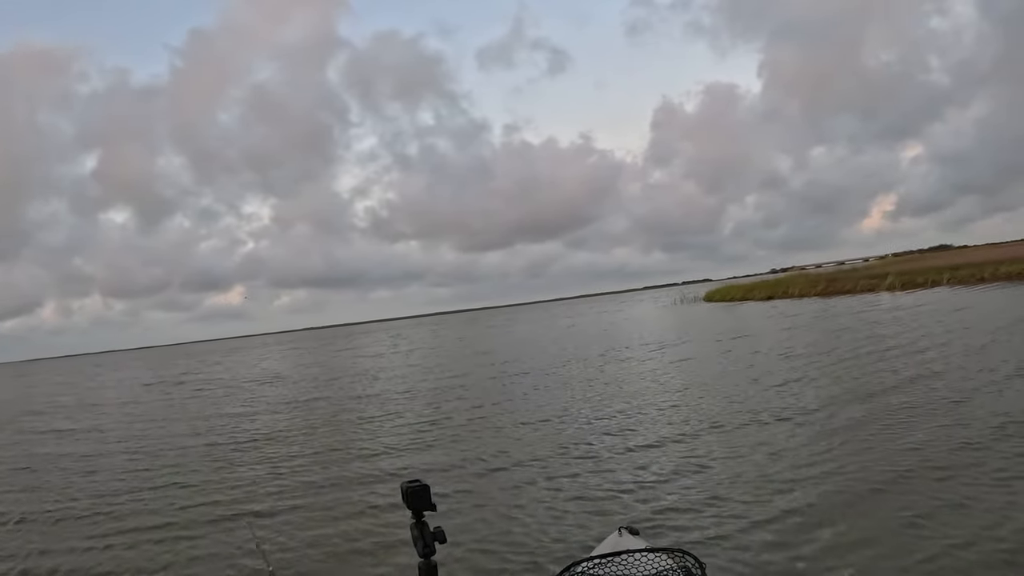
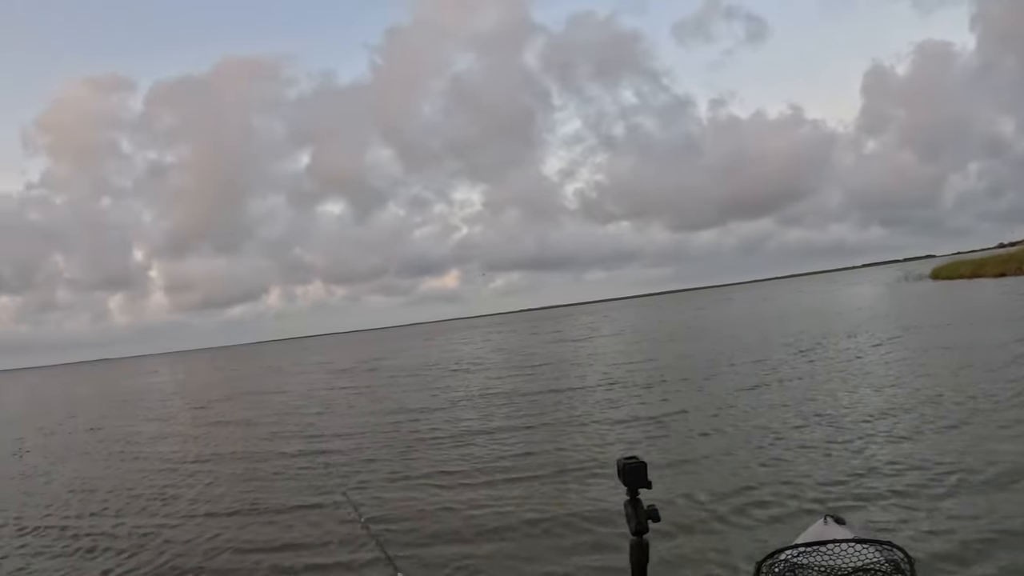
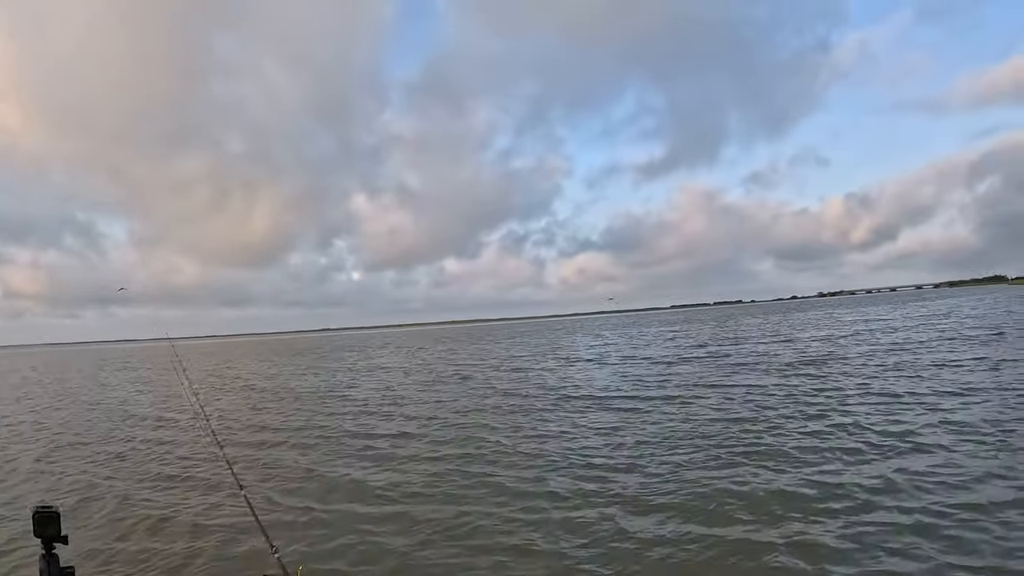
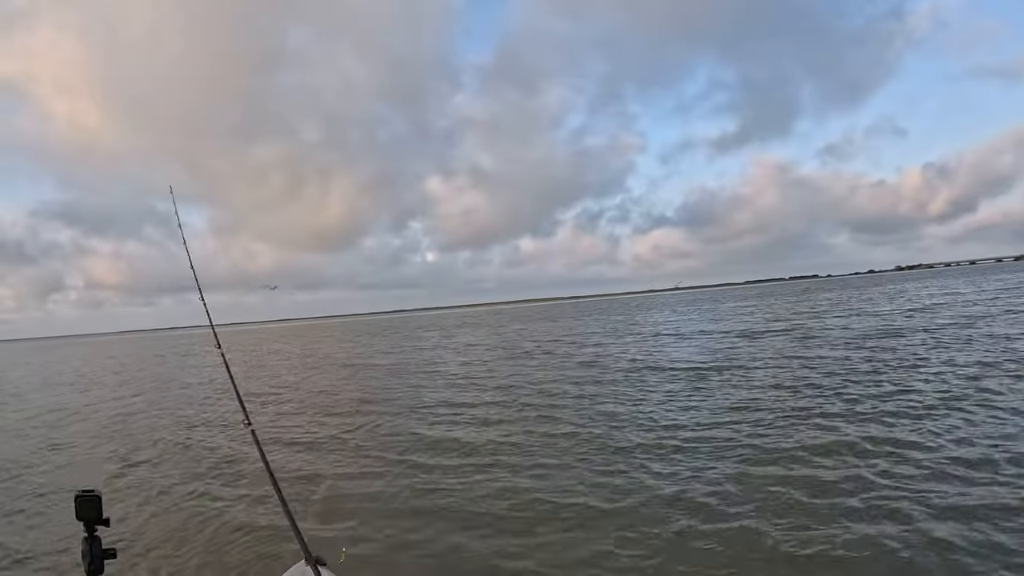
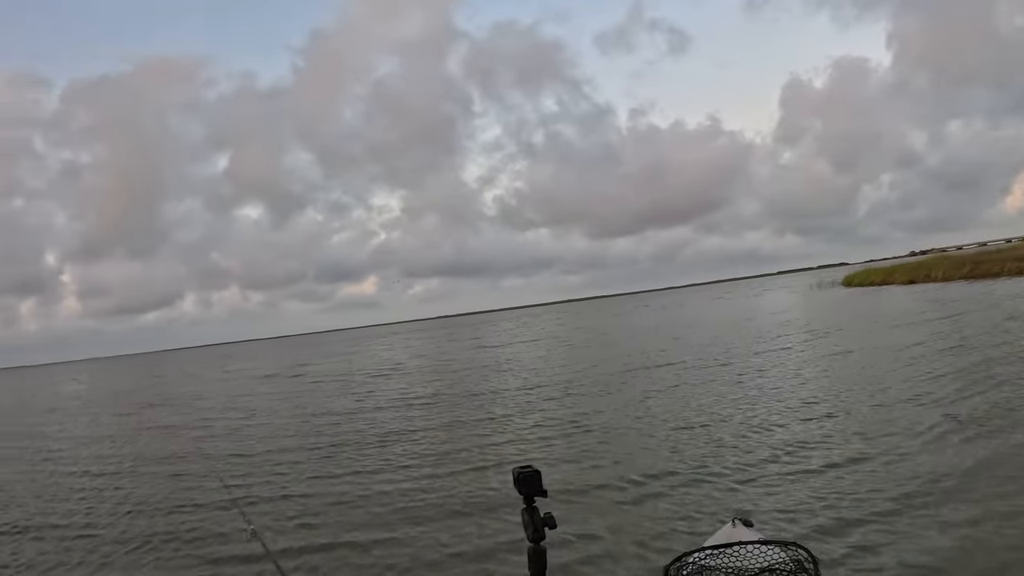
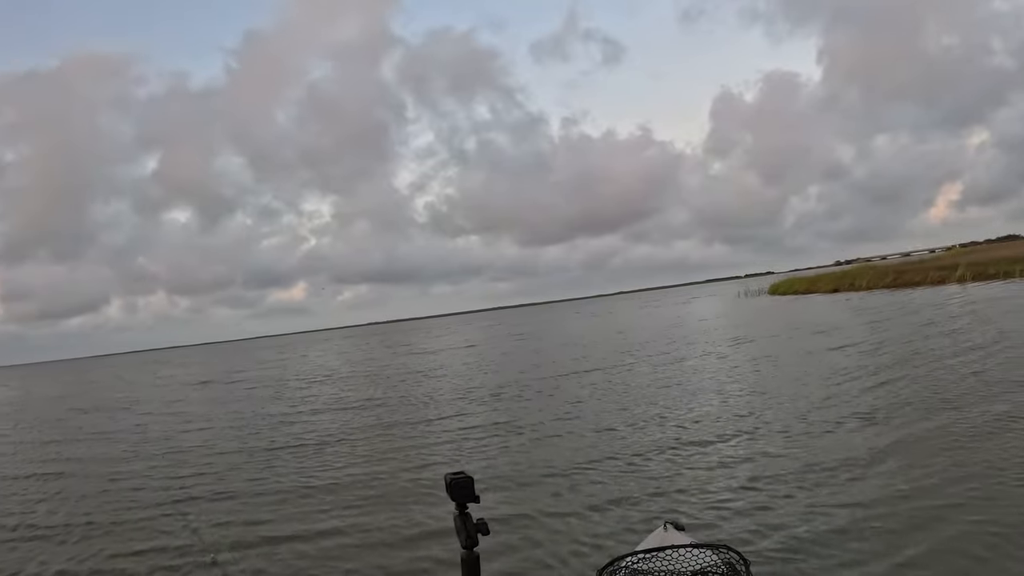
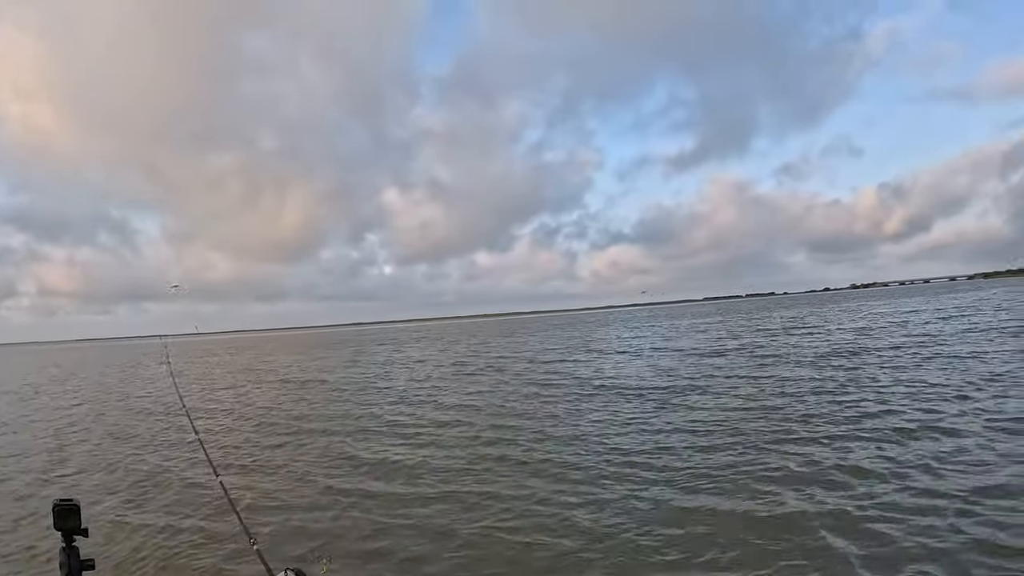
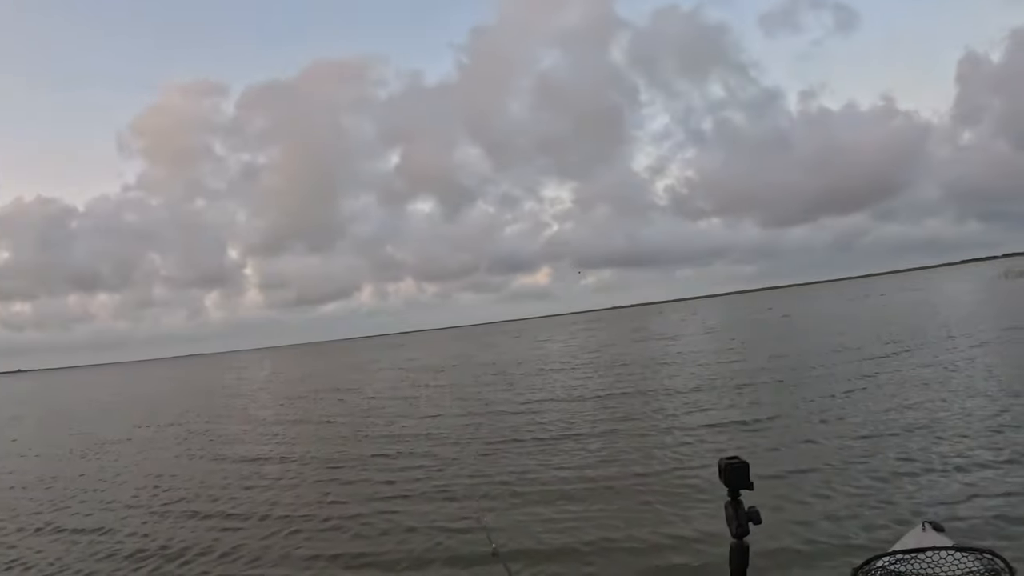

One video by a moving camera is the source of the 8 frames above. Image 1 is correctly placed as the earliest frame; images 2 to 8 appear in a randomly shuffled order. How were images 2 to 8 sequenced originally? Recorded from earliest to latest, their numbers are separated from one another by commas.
6, 5, 2, 8, 4, 7, 3
